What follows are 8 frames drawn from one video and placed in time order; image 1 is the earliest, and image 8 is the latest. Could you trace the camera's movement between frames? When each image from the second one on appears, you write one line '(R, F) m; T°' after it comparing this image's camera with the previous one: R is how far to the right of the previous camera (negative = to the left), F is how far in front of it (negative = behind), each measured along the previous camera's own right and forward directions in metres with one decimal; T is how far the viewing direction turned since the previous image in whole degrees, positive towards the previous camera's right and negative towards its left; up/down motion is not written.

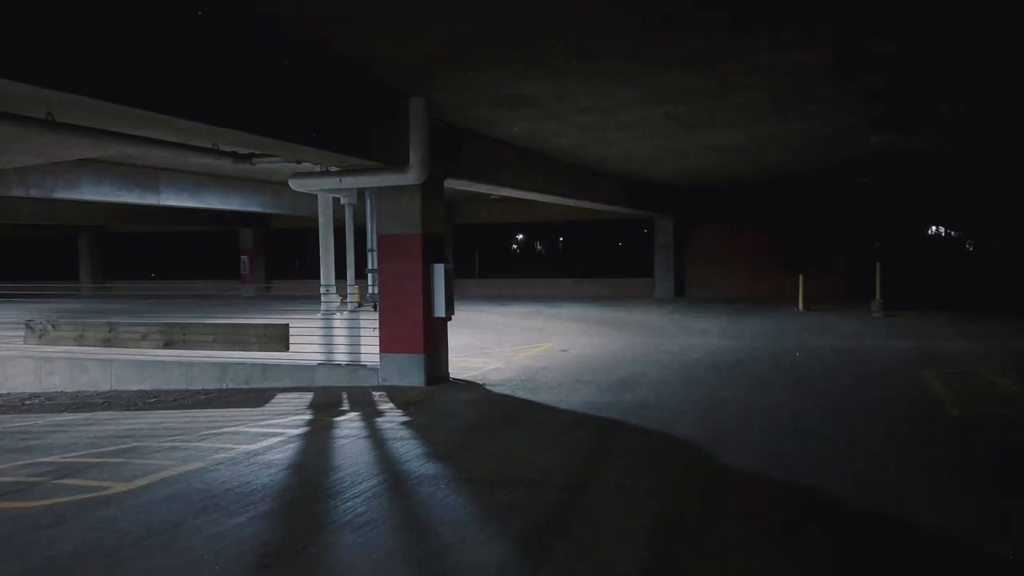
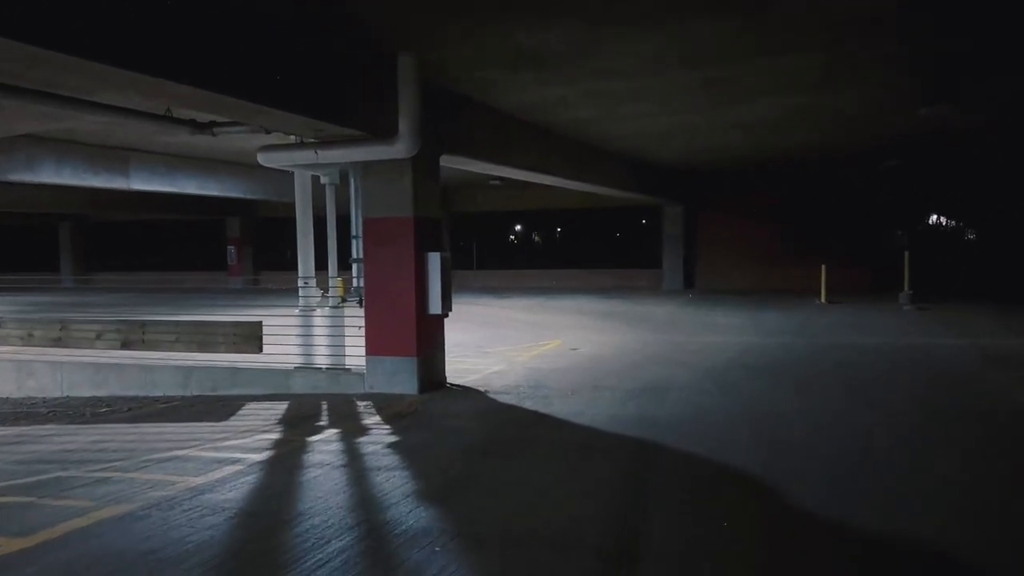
(-0.1, +1.6) m; 0°
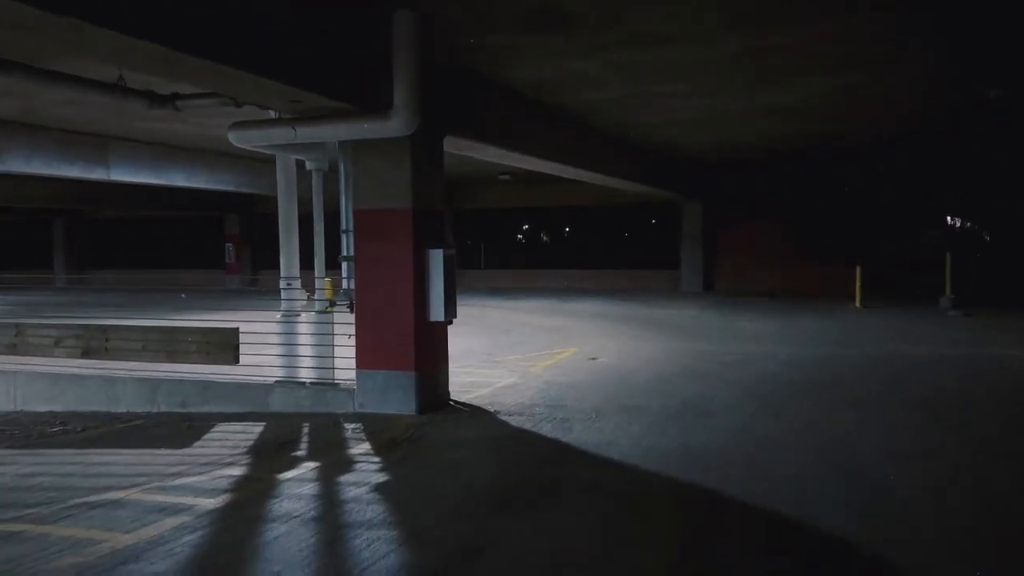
(-0.1, +1.4) m; -1°
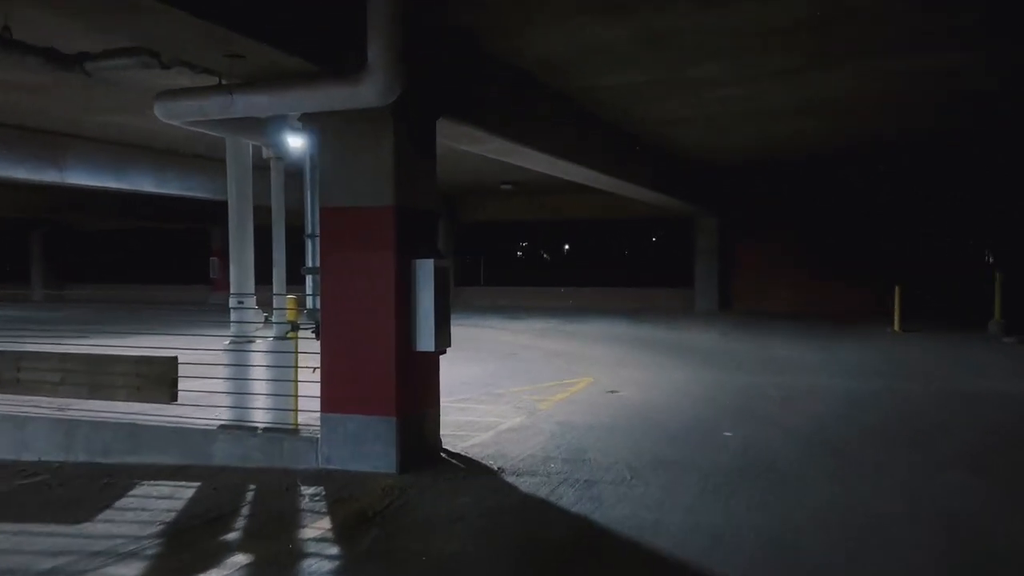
(-0.1, +1.9) m; 0°
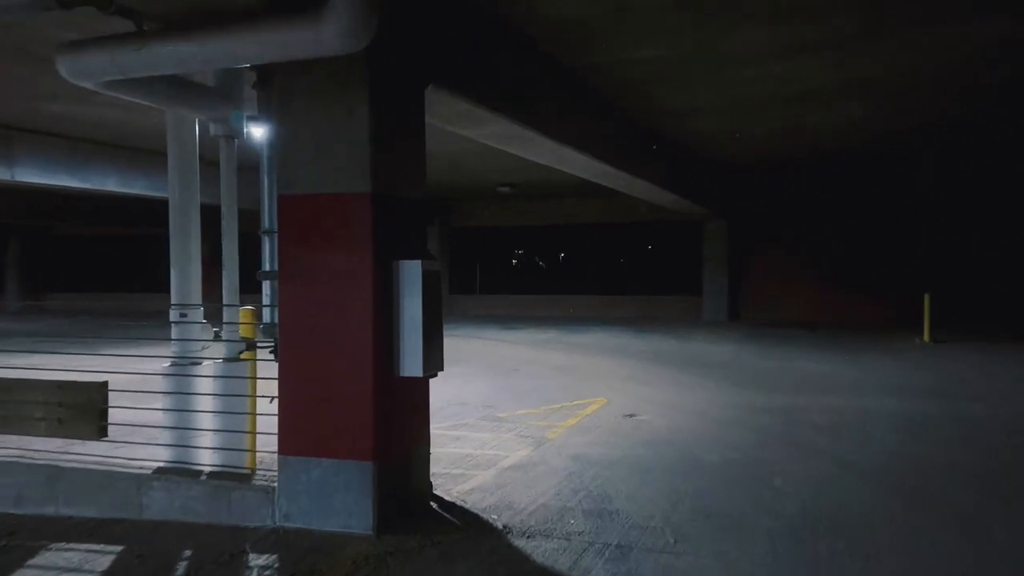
(-0.1, +1.4) m; 0°
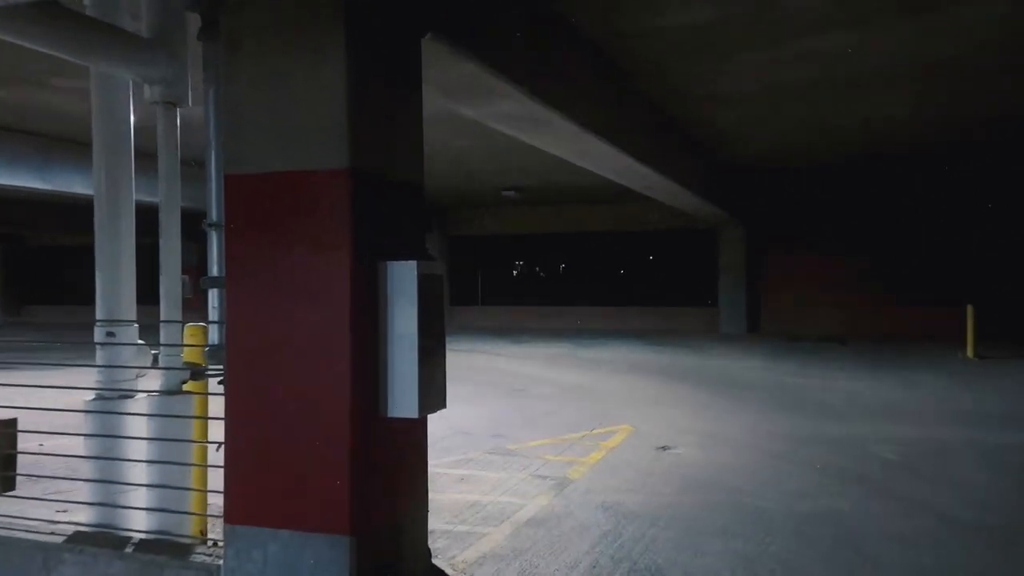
(-0.1, +1.3) m; 0°
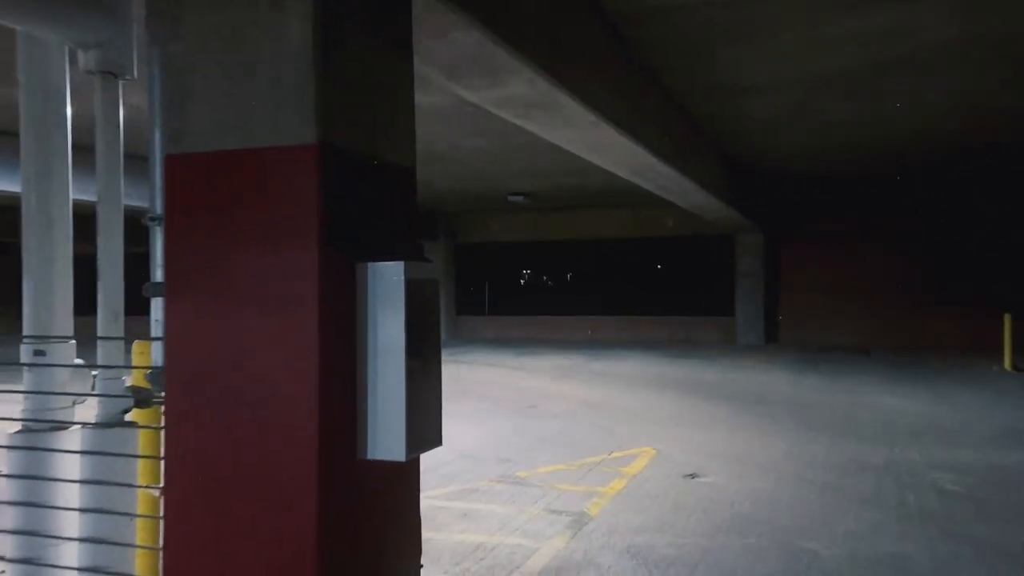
(0.0, +0.8) m; -1°
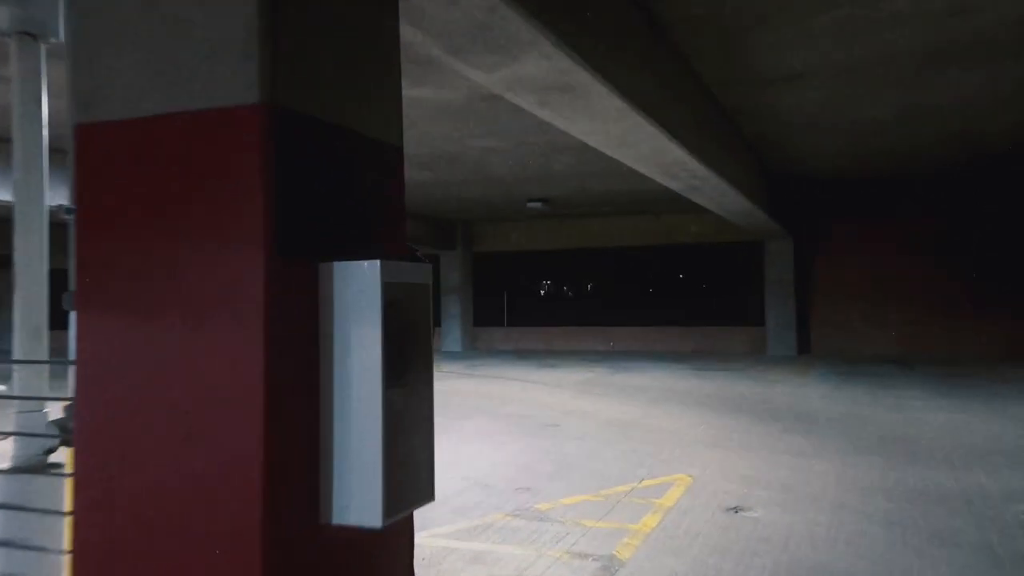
(0.0, +0.8) m; -2°
